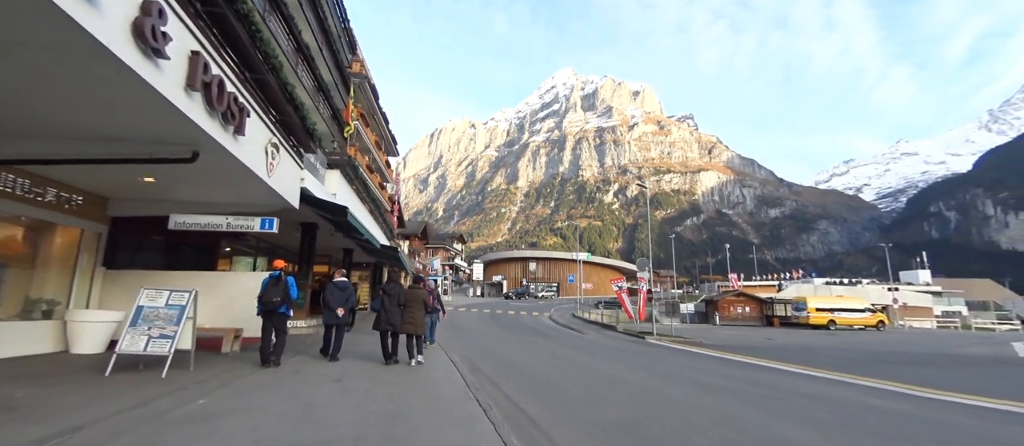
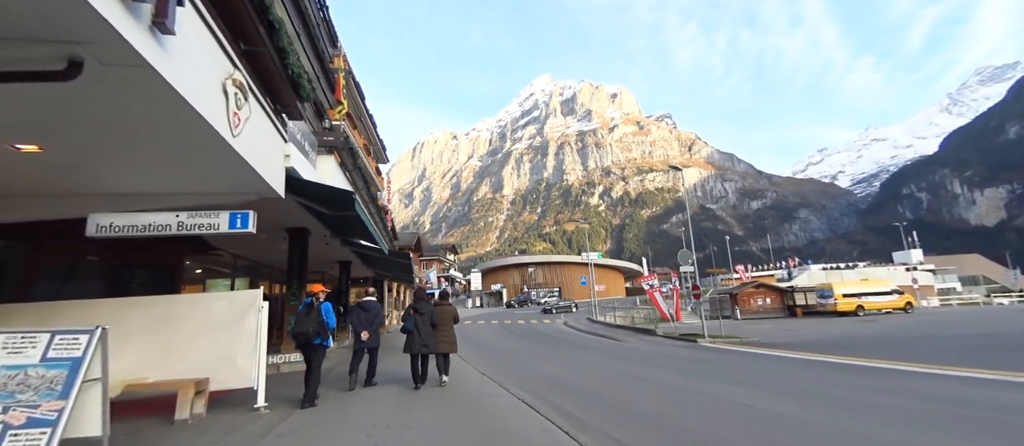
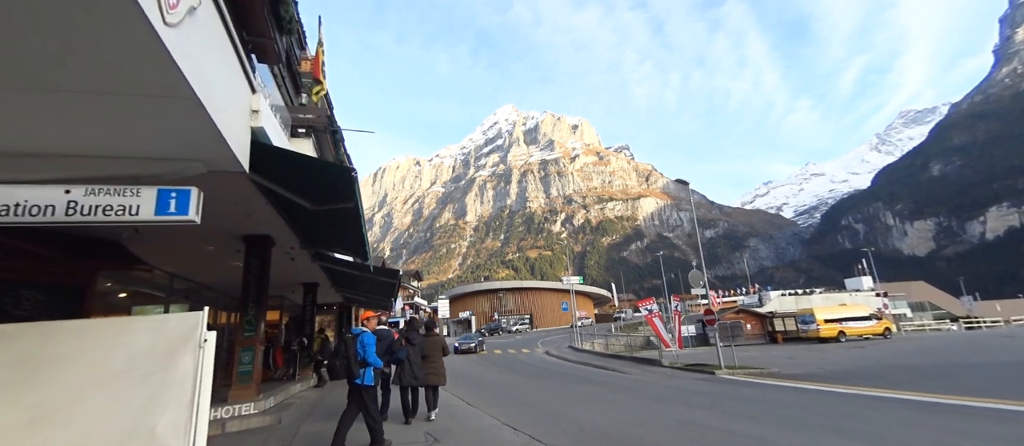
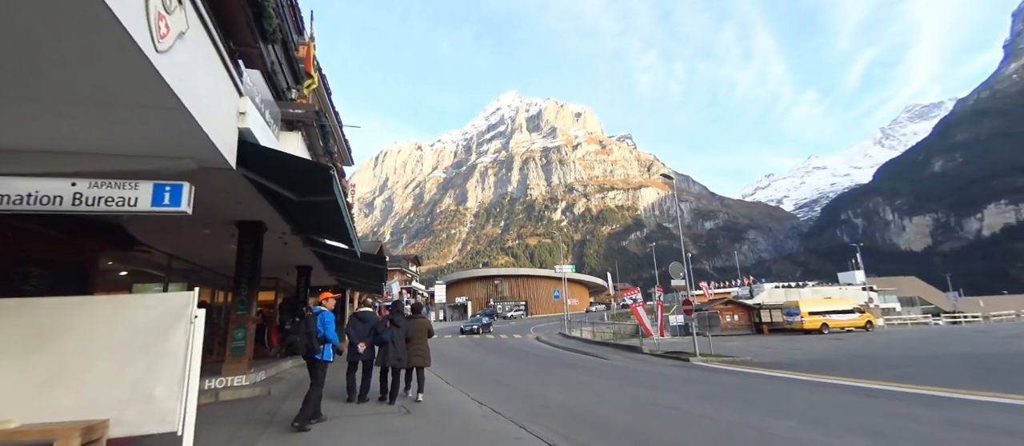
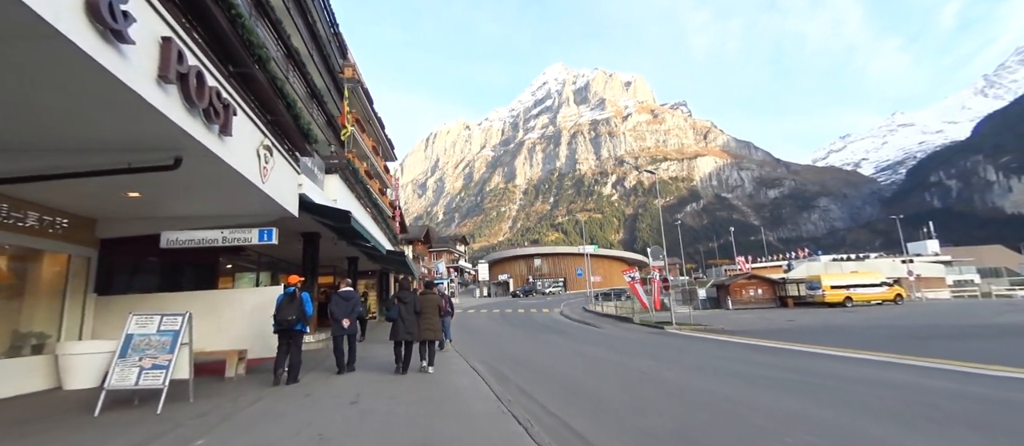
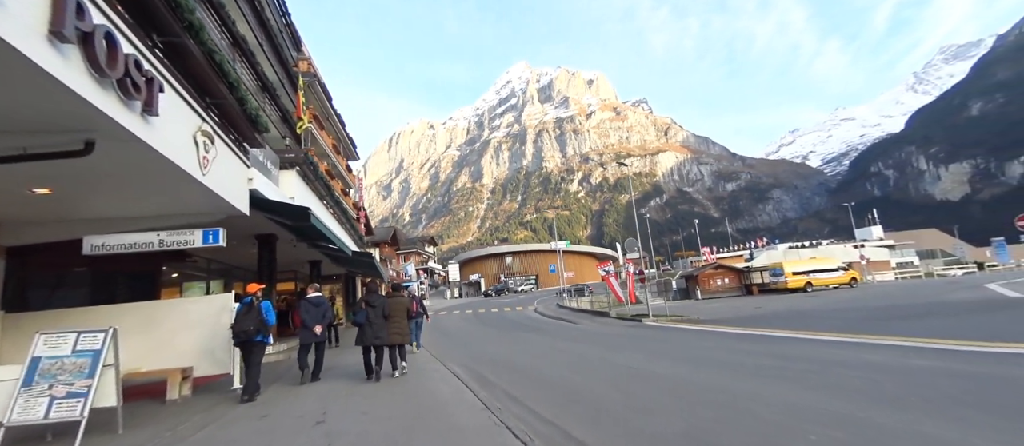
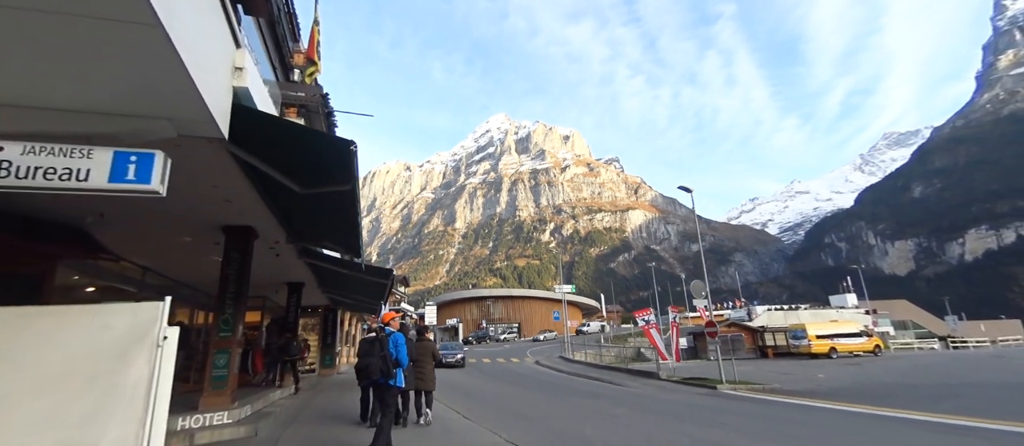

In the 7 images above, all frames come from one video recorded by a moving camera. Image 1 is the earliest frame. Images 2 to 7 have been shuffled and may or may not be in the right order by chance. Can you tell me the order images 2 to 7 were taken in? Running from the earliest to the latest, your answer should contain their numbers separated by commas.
5, 6, 2, 4, 3, 7
